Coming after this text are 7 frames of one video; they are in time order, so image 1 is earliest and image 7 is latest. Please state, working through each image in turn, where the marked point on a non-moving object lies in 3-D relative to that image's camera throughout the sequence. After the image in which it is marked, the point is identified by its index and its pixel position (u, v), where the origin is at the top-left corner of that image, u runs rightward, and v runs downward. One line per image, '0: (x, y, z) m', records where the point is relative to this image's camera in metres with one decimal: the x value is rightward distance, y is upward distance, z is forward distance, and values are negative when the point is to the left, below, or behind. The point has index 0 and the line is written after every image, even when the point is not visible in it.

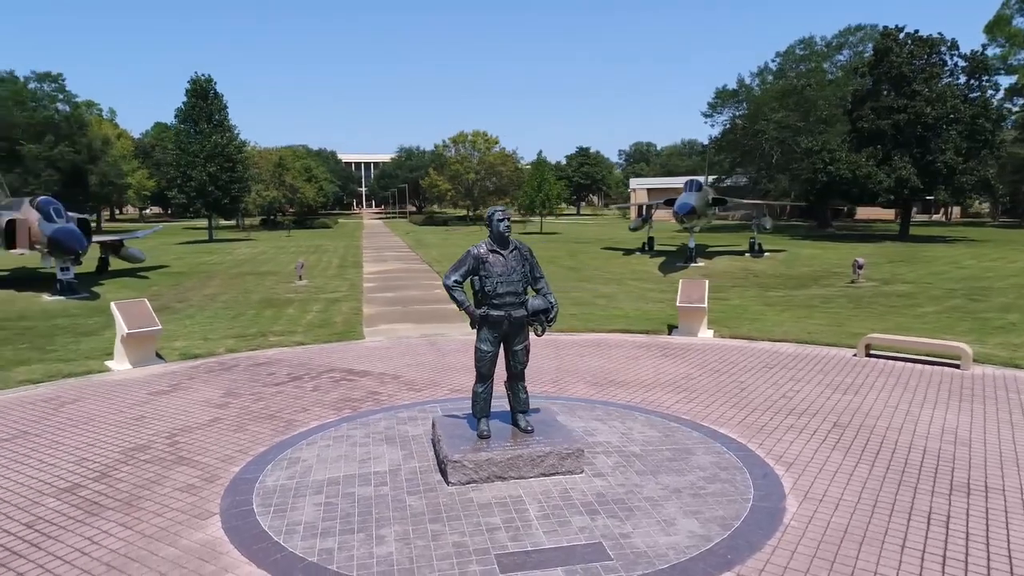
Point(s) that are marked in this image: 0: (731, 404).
0: (+2.9, -1.5, +9.5) m
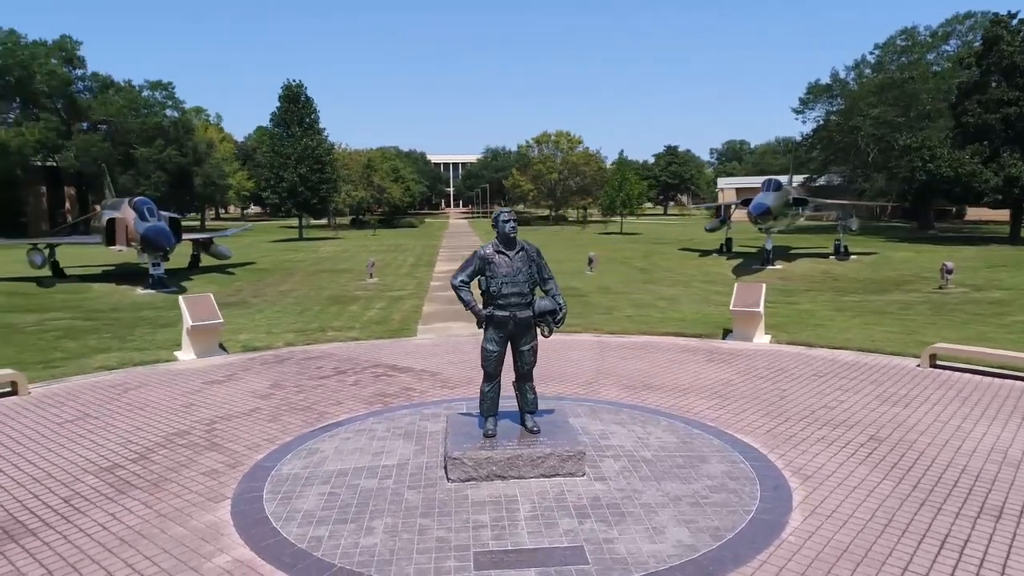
0: (+3.2, -1.6, +9.2) m
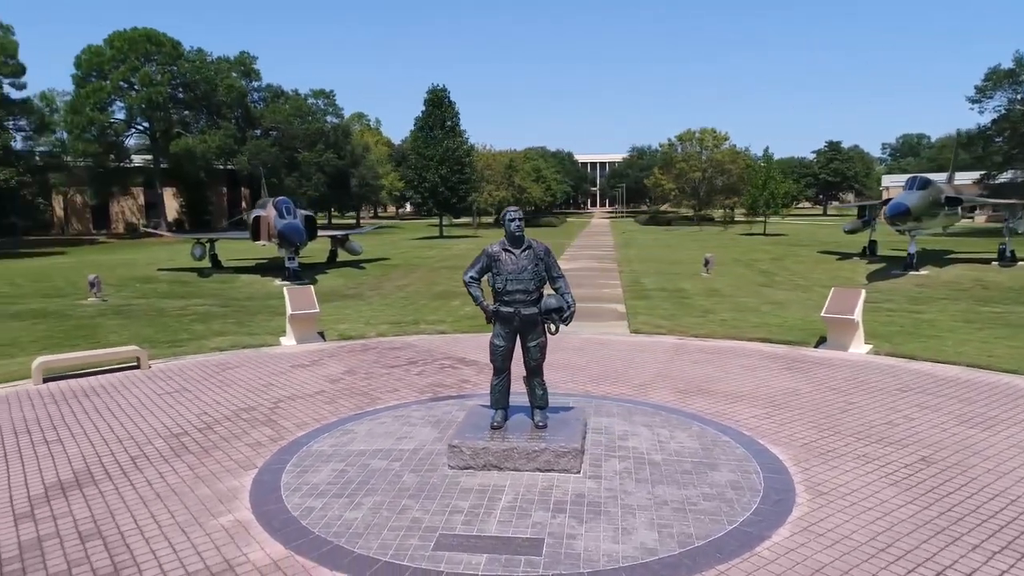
0: (+3.6, -1.6, +8.6) m
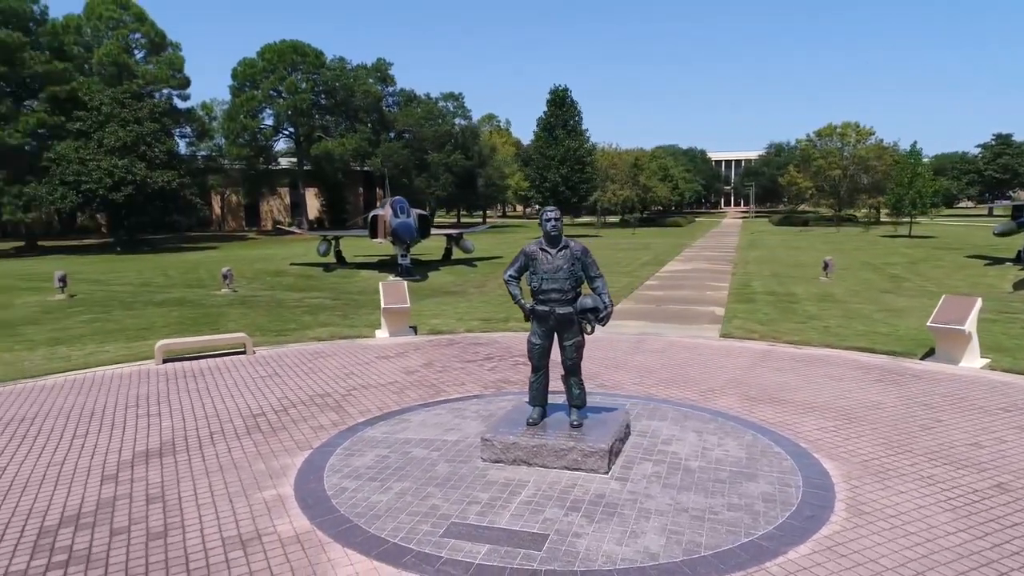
0: (+4.2, -1.7, +8.1) m
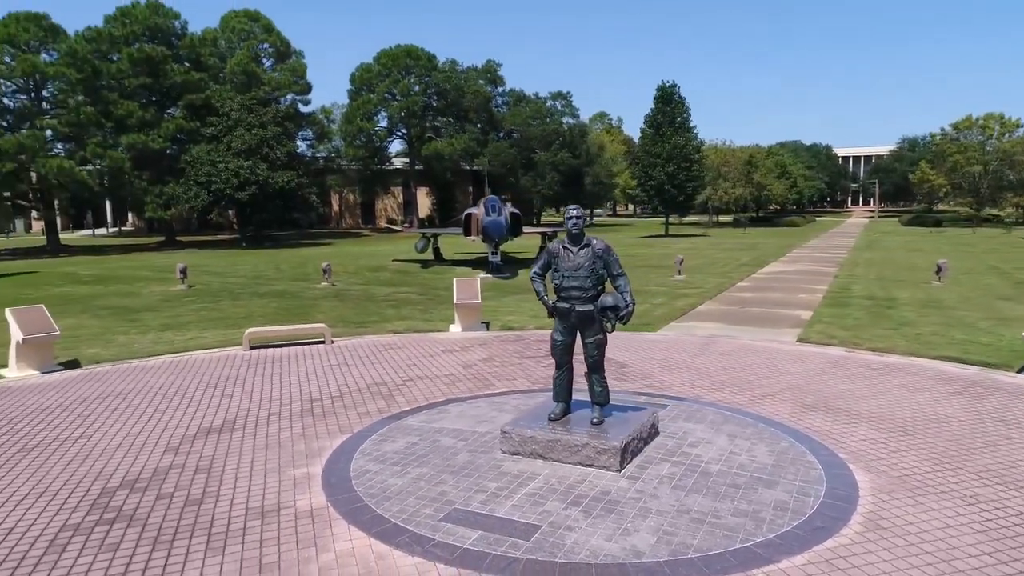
0: (+4.5, -1.8, +7.5) m
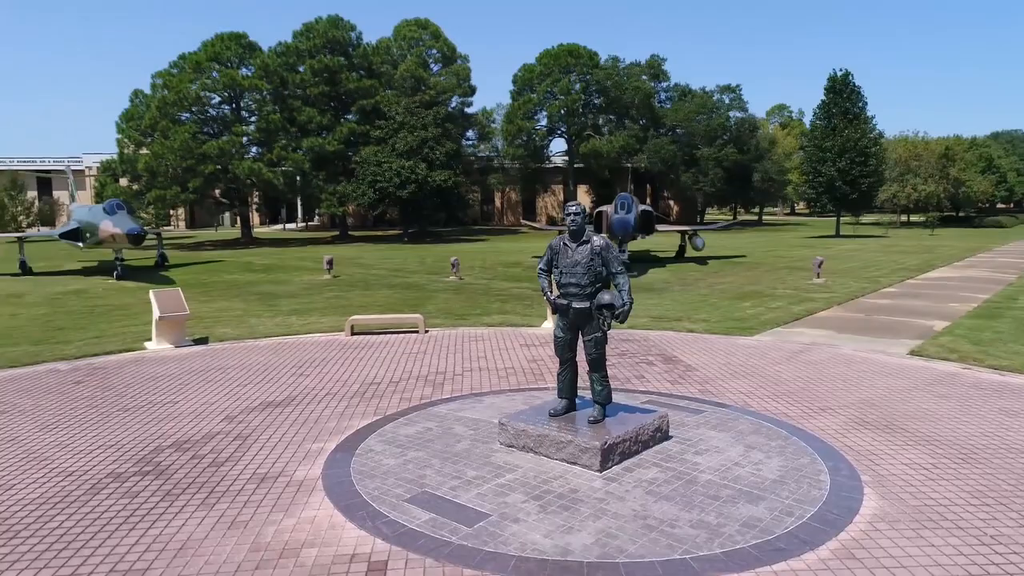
0: (+4.4, -1.8, +6.6) m
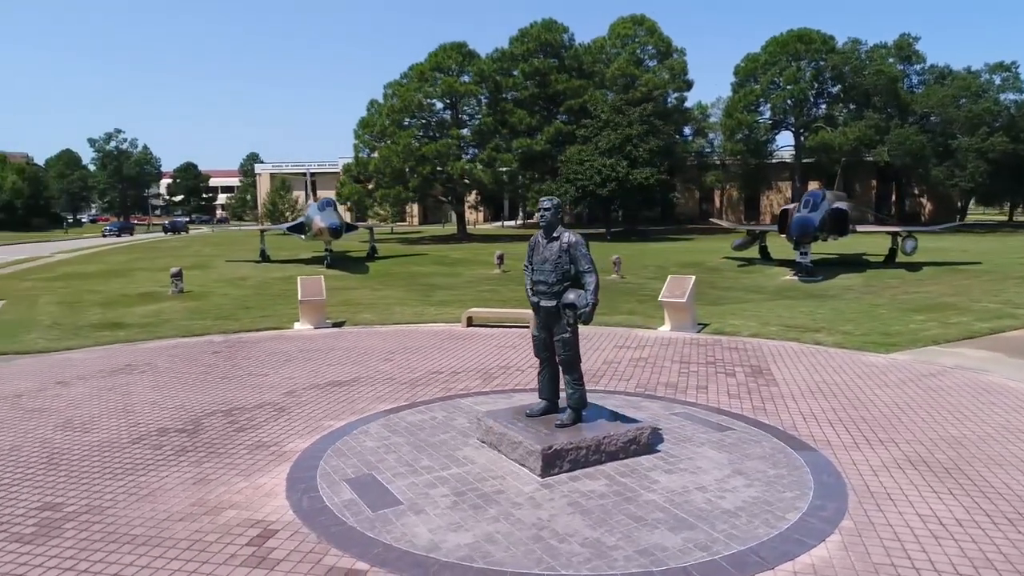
0: (+3.6, -2.0, +5.2) m
